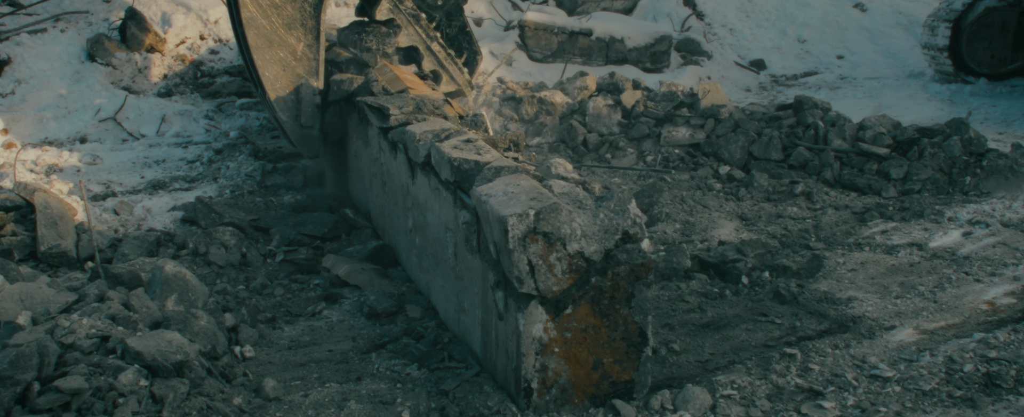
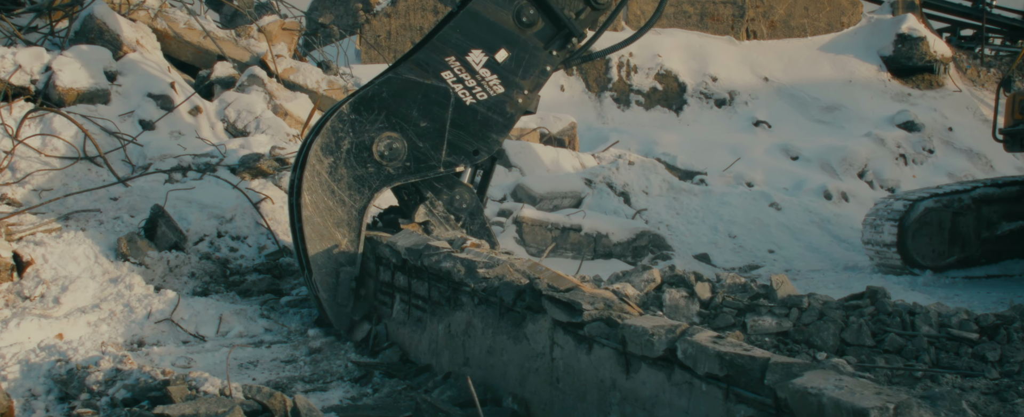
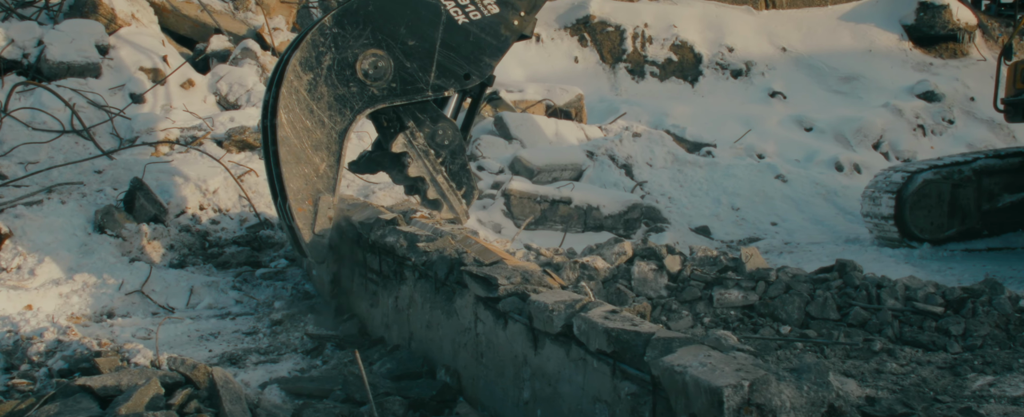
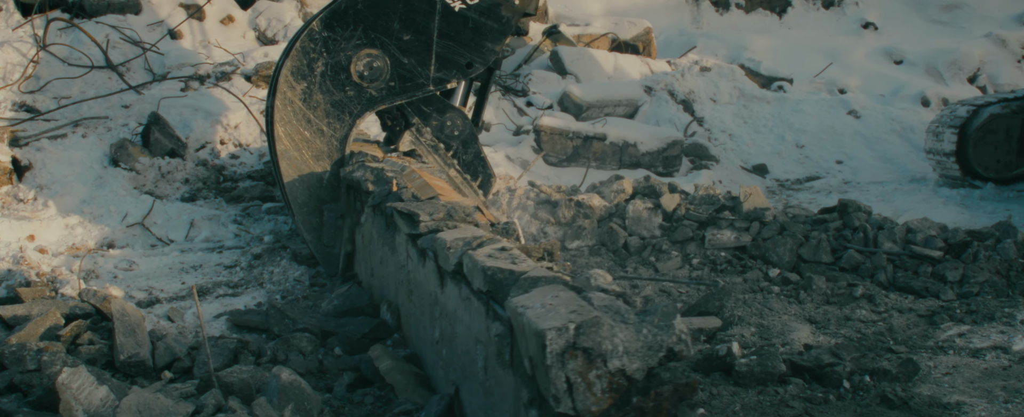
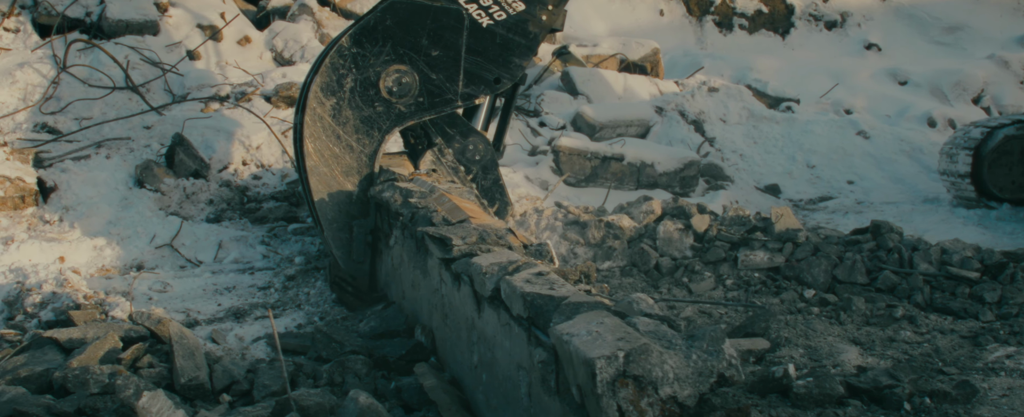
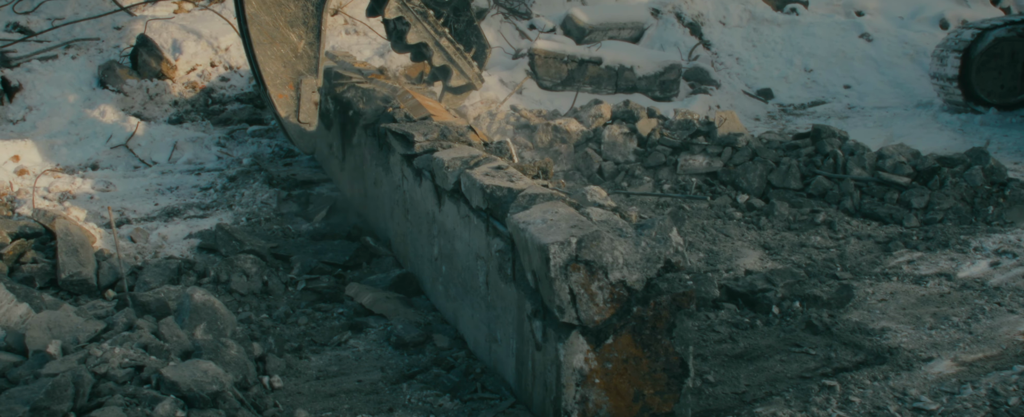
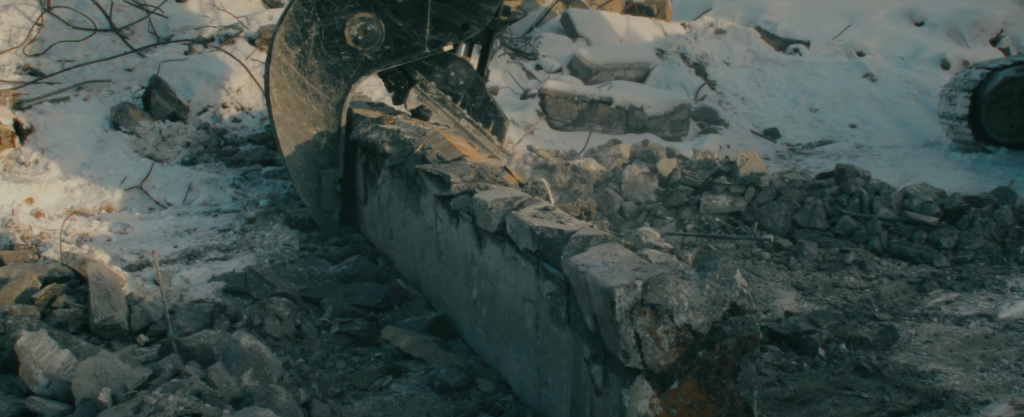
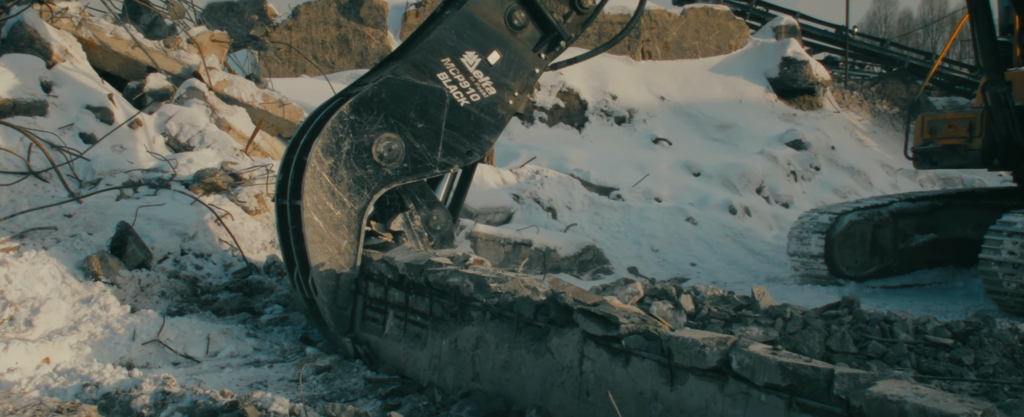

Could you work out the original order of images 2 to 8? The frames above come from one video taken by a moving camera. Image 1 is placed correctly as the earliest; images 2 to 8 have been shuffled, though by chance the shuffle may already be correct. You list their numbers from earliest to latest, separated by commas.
6, 7, 4, 5, 3, 2, 8
